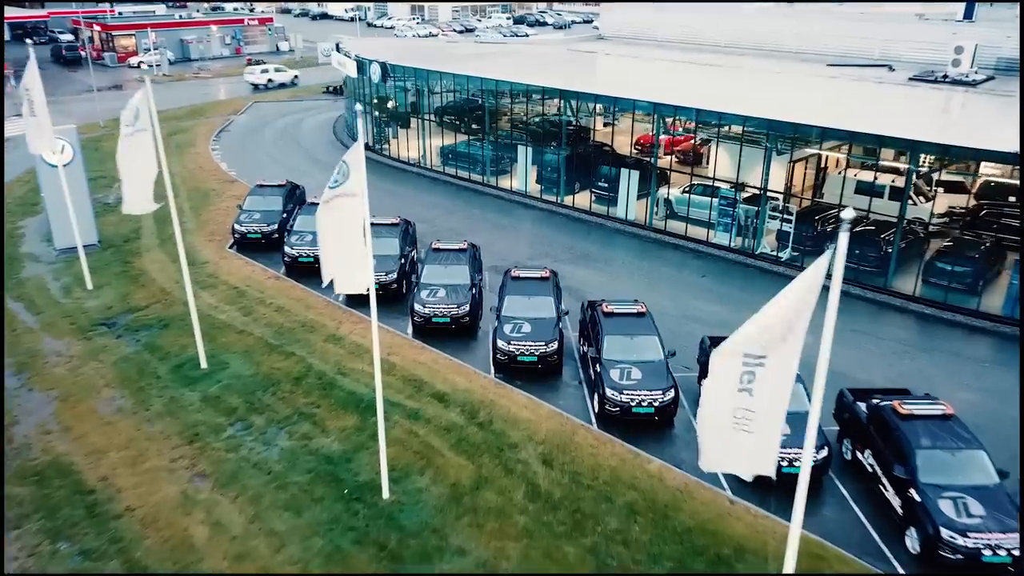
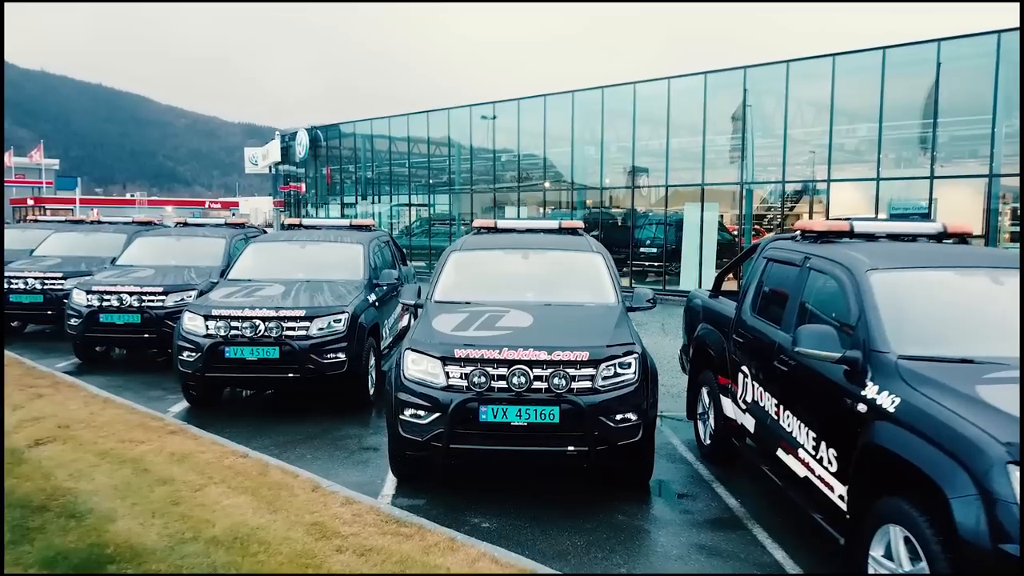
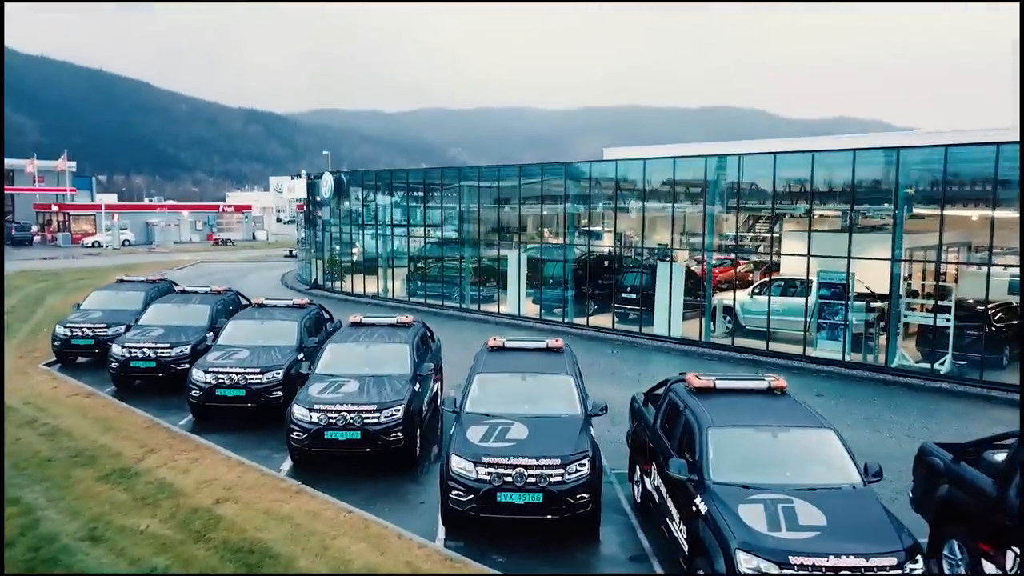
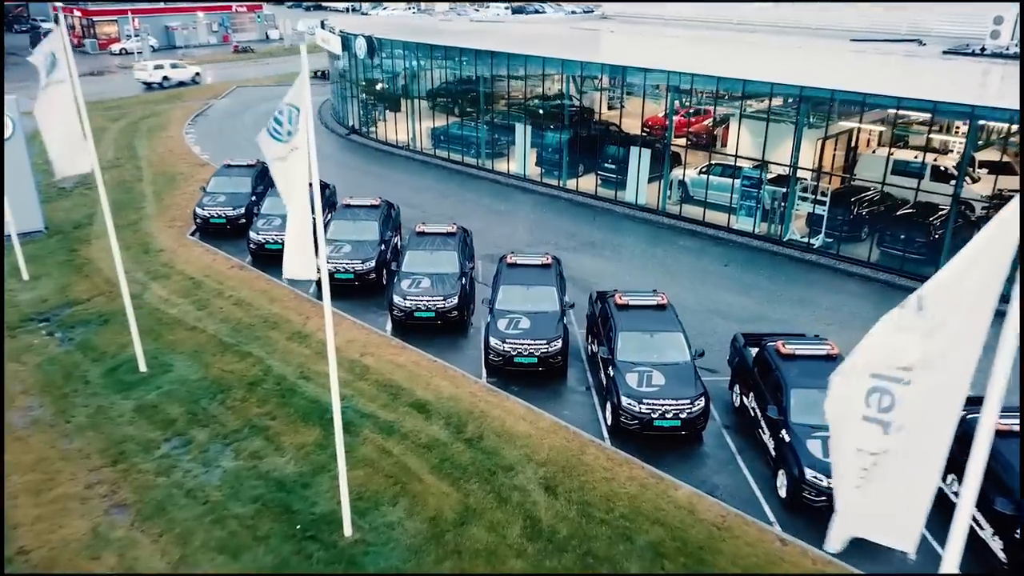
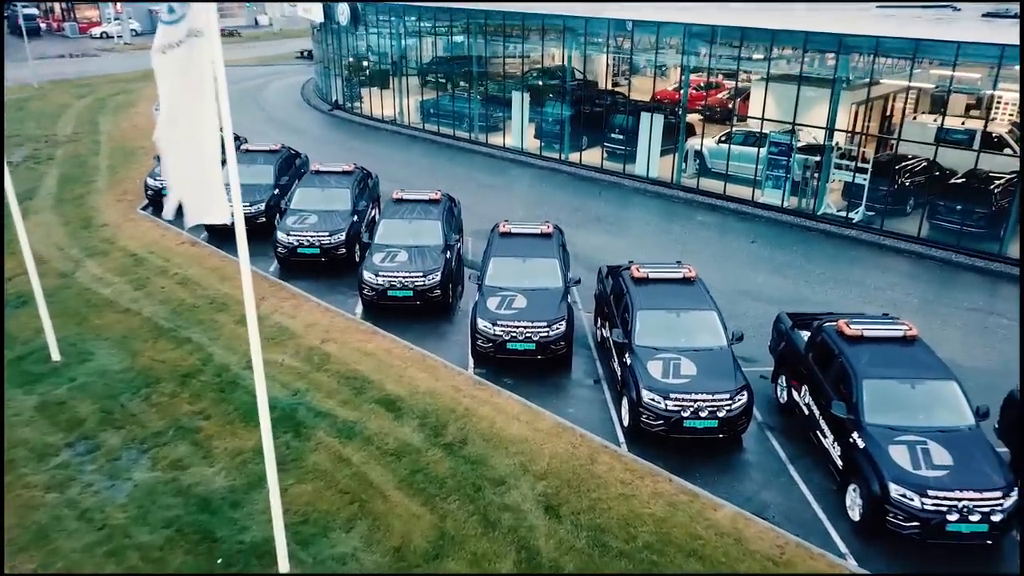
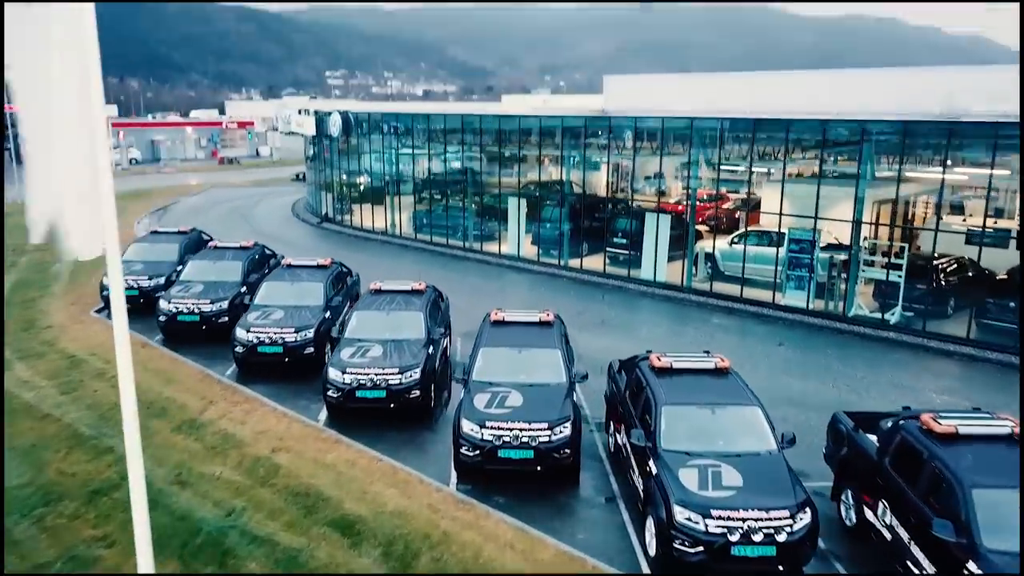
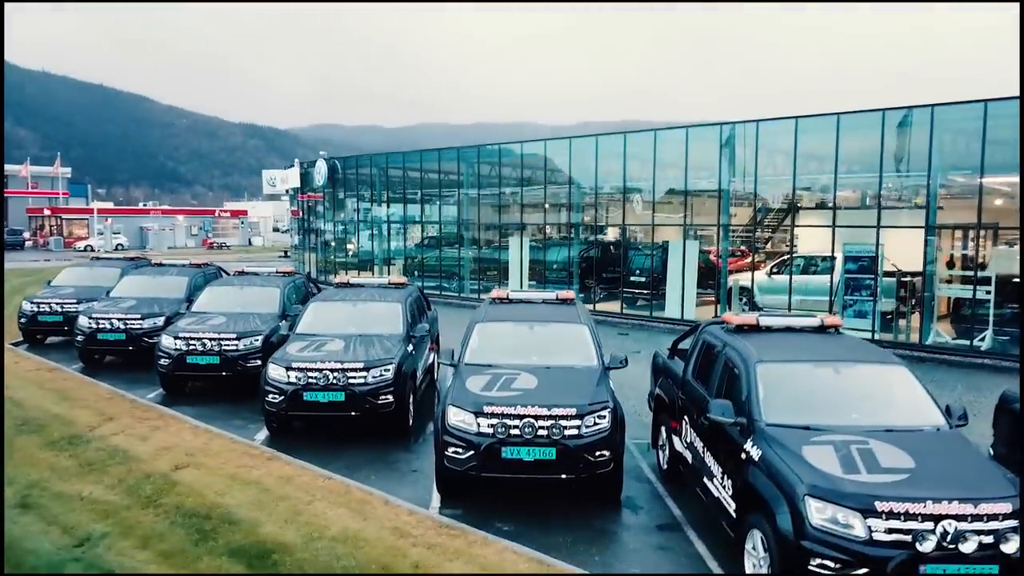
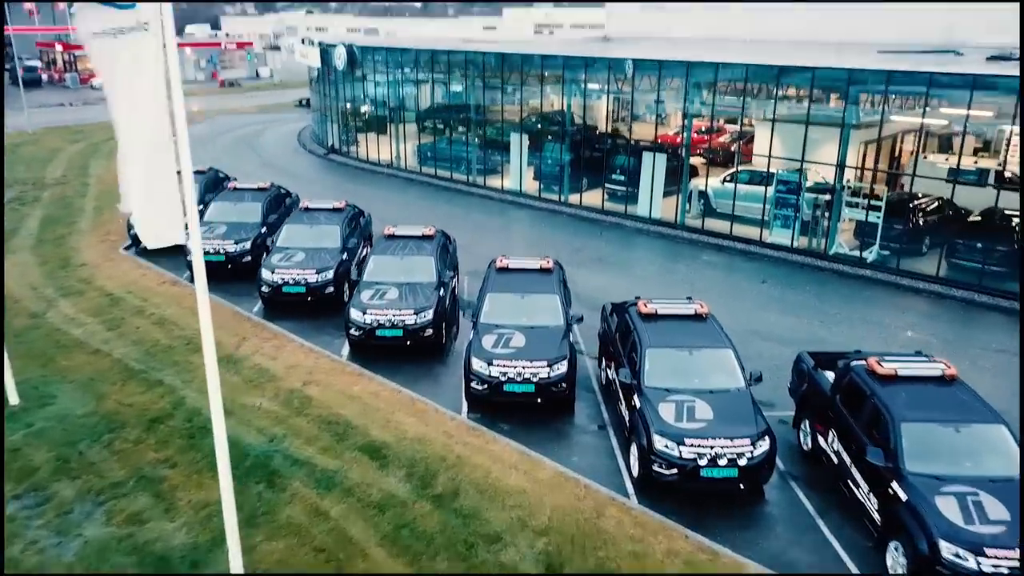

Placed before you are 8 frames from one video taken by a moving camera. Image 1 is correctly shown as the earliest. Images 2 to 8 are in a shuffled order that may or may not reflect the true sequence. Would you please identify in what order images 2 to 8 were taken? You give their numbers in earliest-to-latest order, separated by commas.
4, 5, 8, 6, 3, 7, 2
